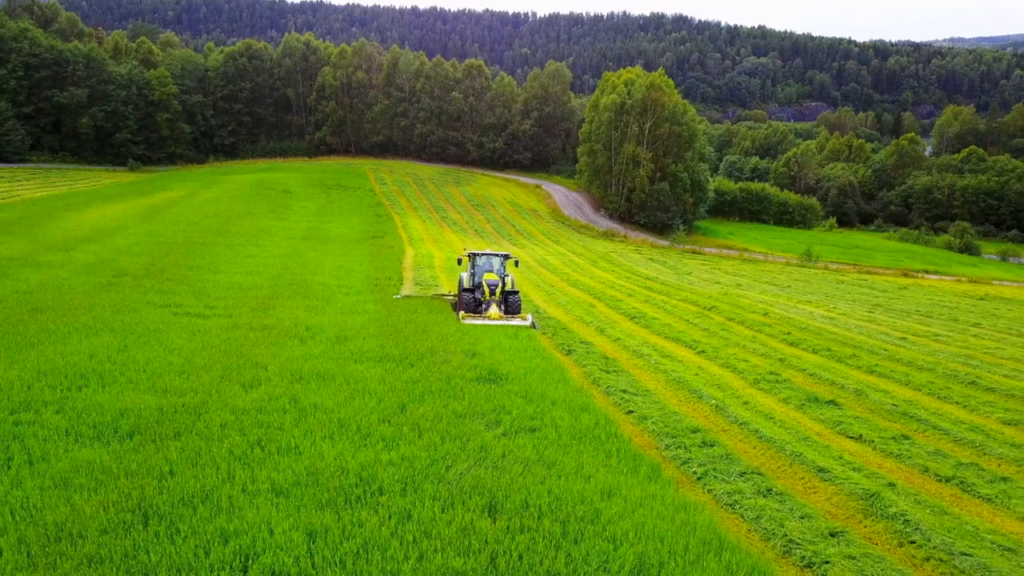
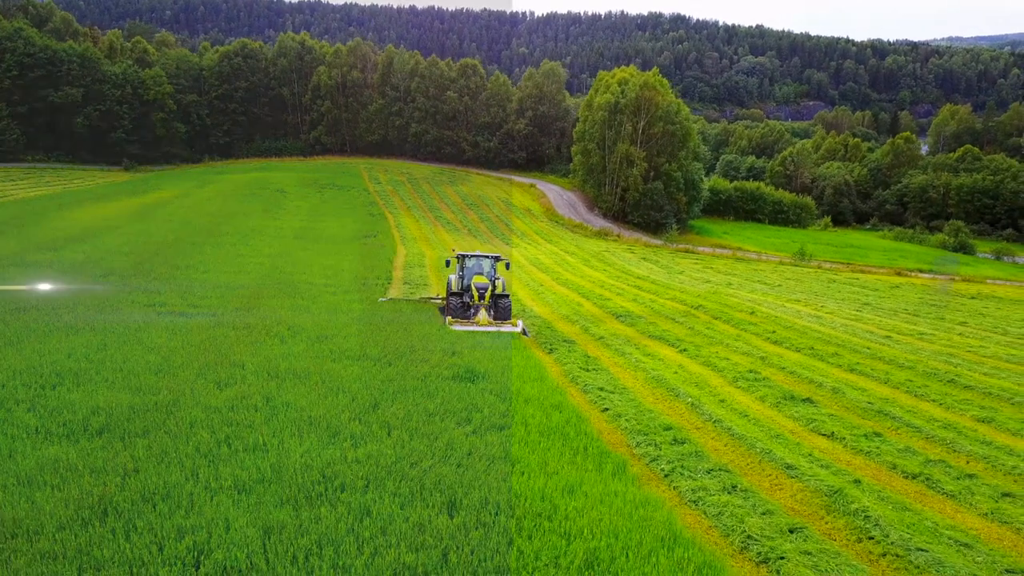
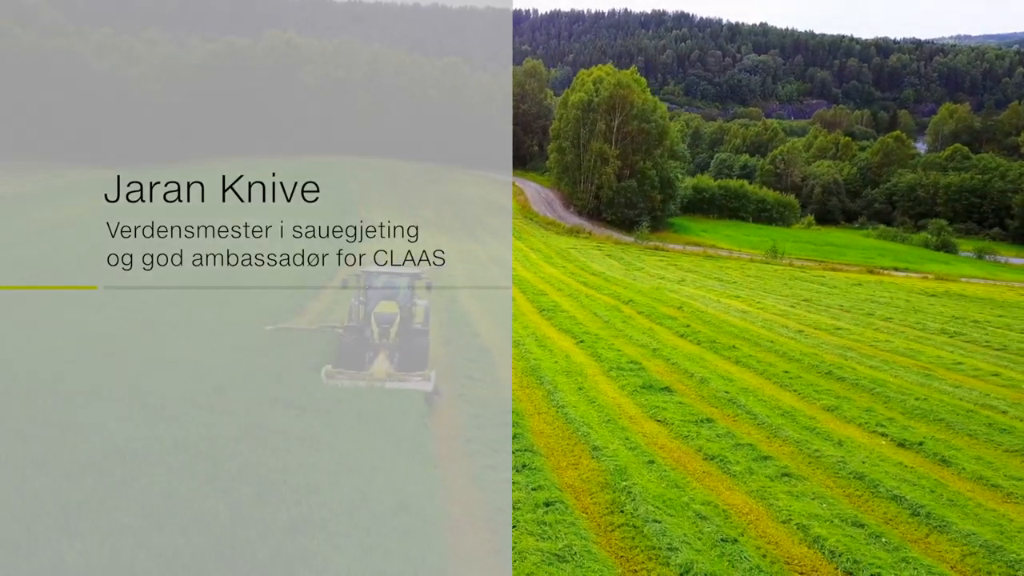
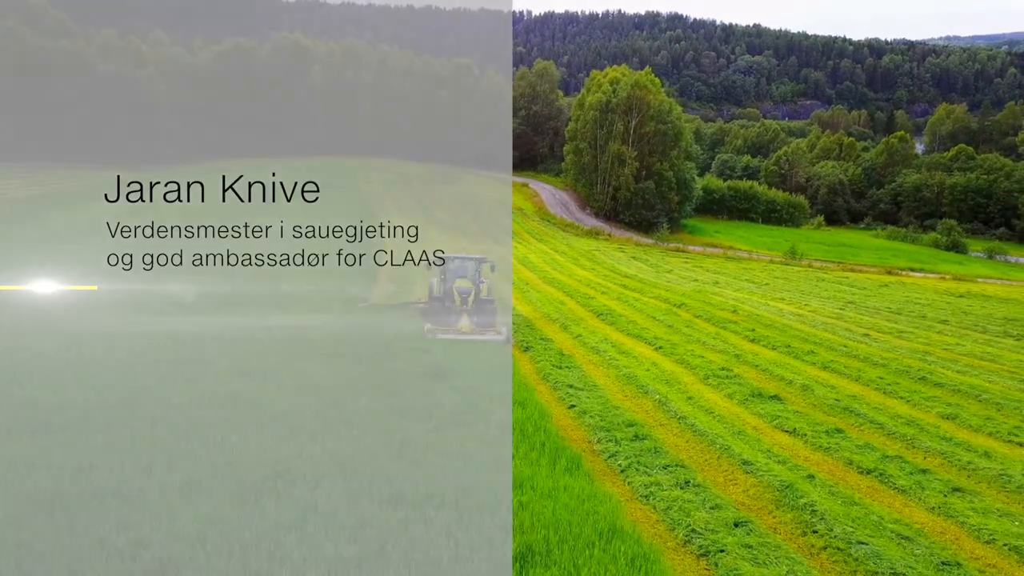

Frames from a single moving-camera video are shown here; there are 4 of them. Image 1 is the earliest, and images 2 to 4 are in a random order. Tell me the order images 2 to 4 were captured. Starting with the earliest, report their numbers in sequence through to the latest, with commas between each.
2, 4, 3
